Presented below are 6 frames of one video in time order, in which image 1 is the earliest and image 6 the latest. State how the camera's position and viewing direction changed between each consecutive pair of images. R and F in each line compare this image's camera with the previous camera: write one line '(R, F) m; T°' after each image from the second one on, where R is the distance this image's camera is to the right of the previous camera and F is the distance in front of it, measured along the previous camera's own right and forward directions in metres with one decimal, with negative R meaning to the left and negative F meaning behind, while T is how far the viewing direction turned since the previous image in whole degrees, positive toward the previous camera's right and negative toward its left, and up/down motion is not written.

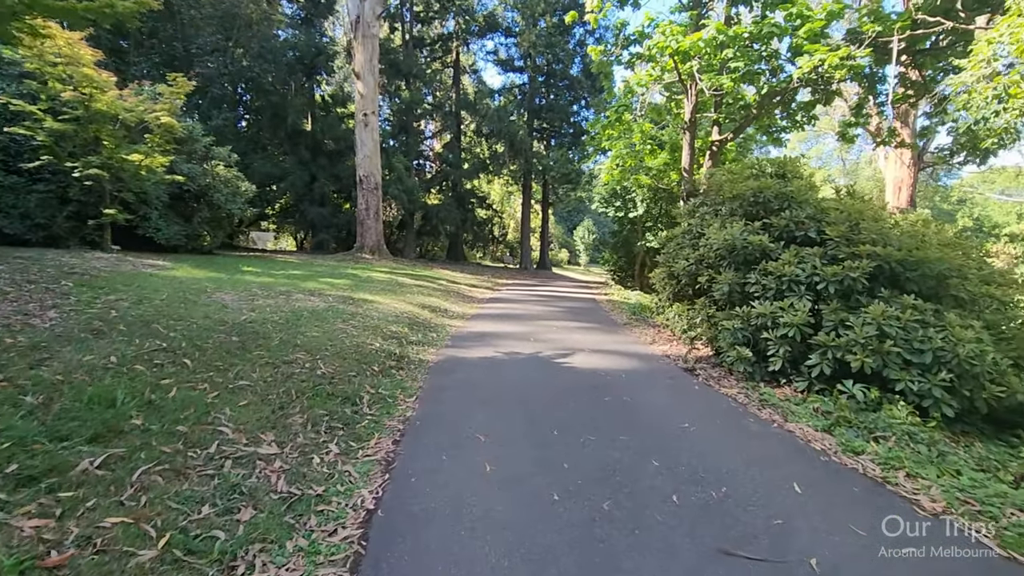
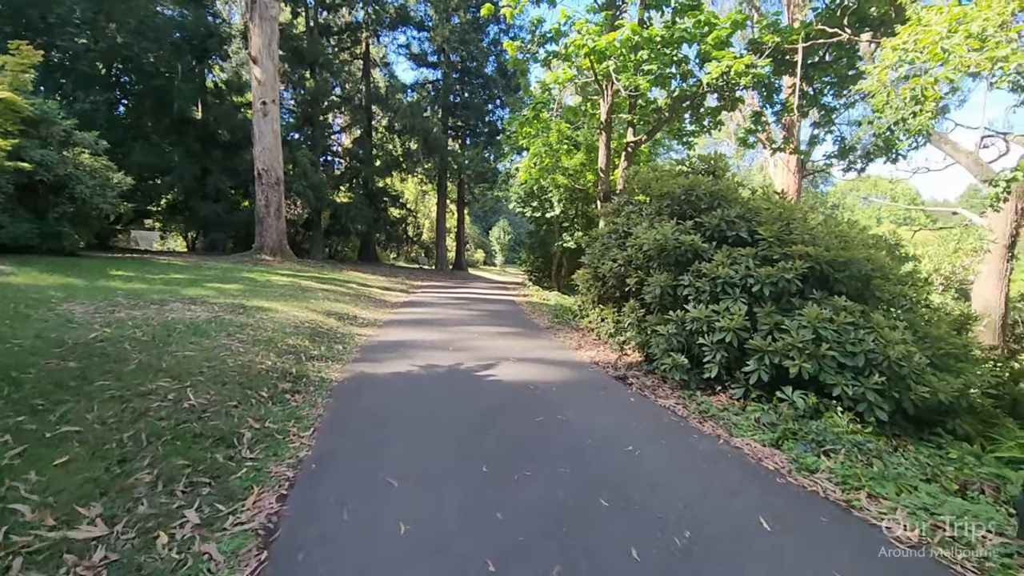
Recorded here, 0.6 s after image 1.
(0.0, +0.7) m; +9°
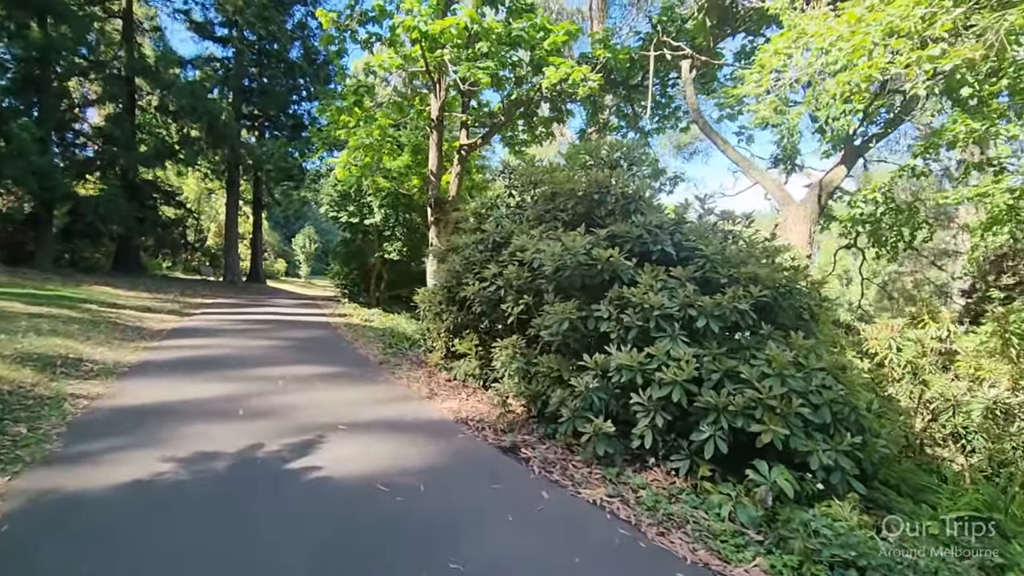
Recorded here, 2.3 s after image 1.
(-0.2, +2.1) m; +20°
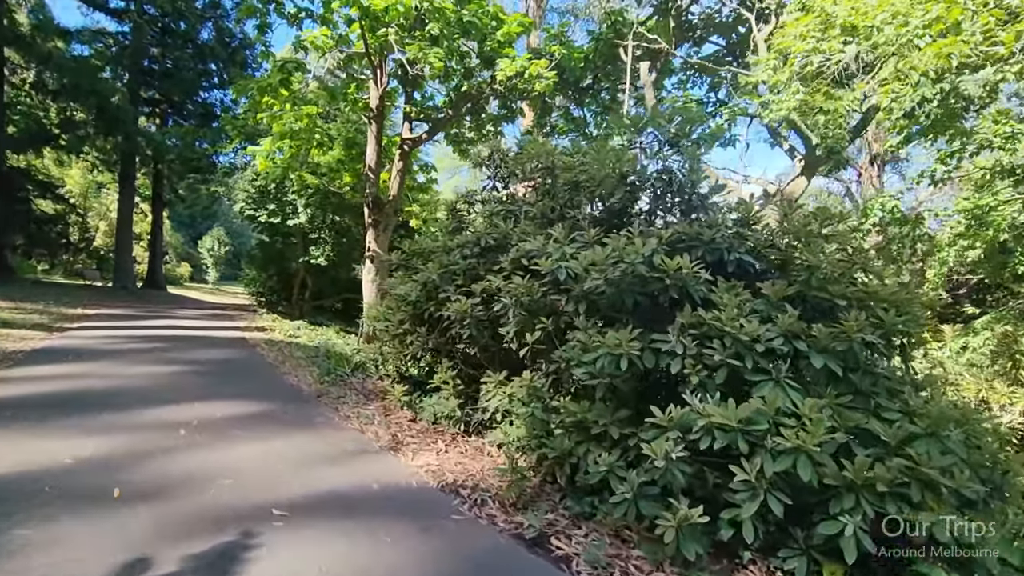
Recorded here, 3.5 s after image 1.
(-0.6, +1.4) m; +8°
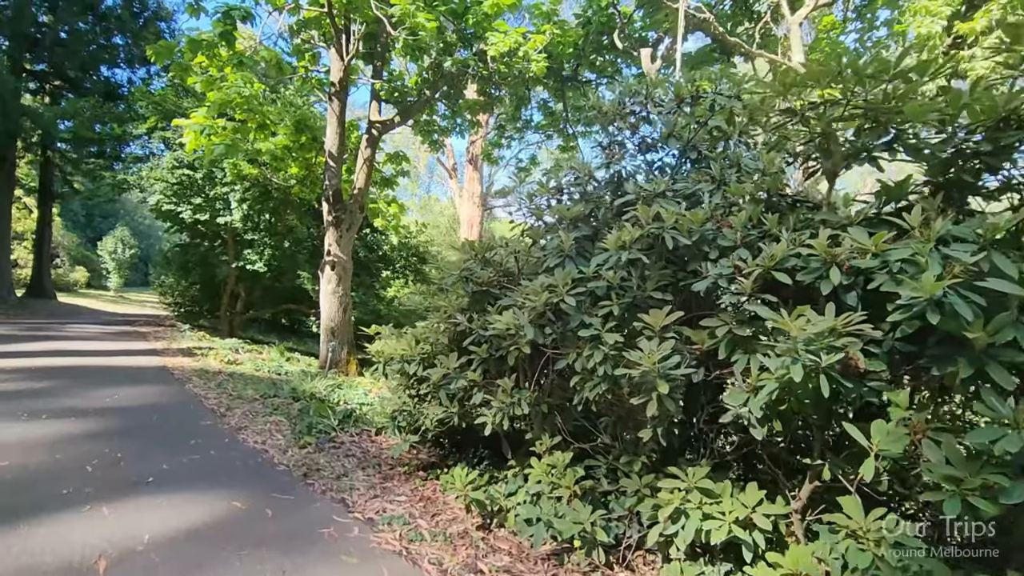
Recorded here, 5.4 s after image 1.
(-1.3, +2.1) m; +8°
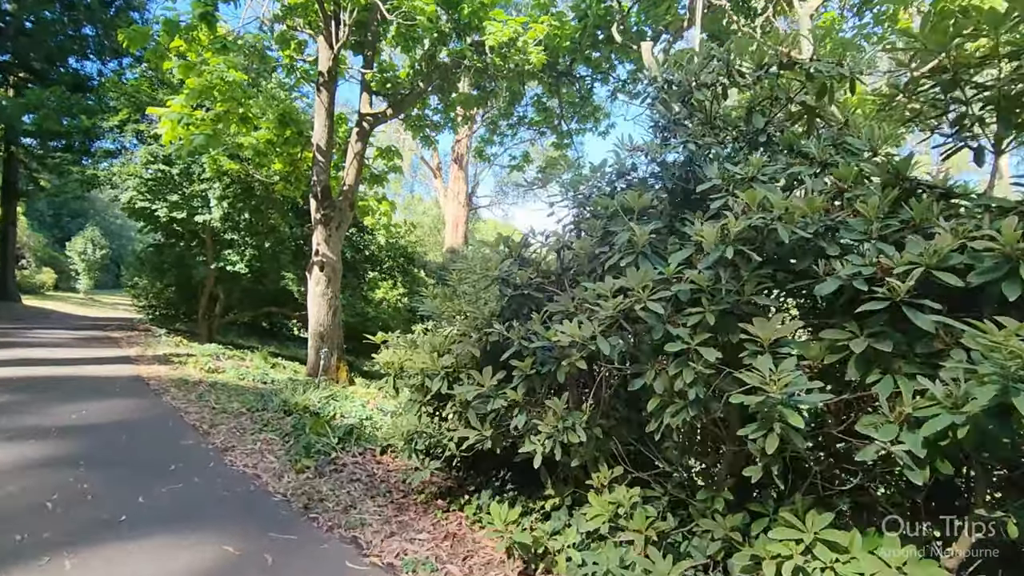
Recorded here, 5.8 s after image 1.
(-0.4, +0.5) m; +2°
